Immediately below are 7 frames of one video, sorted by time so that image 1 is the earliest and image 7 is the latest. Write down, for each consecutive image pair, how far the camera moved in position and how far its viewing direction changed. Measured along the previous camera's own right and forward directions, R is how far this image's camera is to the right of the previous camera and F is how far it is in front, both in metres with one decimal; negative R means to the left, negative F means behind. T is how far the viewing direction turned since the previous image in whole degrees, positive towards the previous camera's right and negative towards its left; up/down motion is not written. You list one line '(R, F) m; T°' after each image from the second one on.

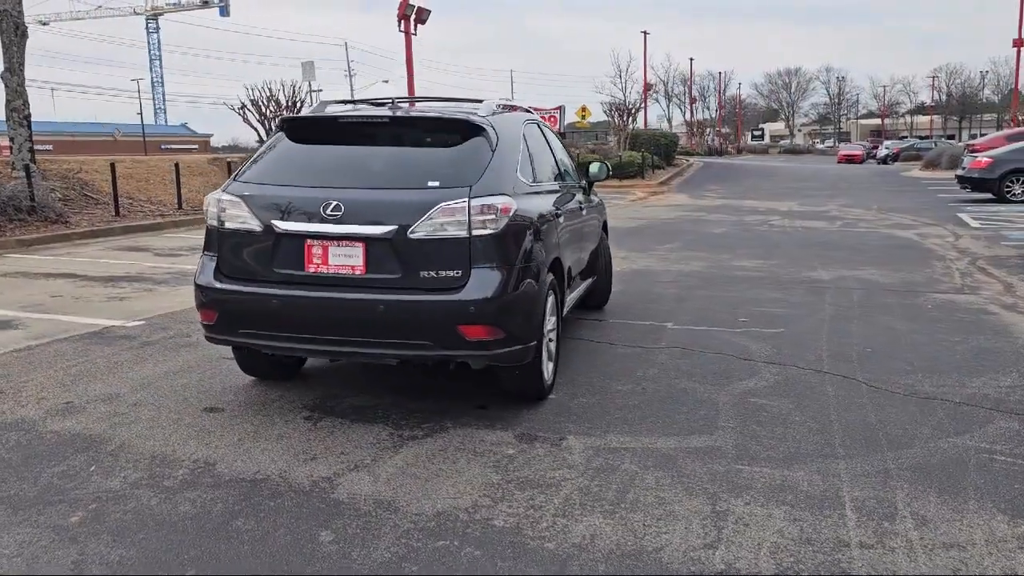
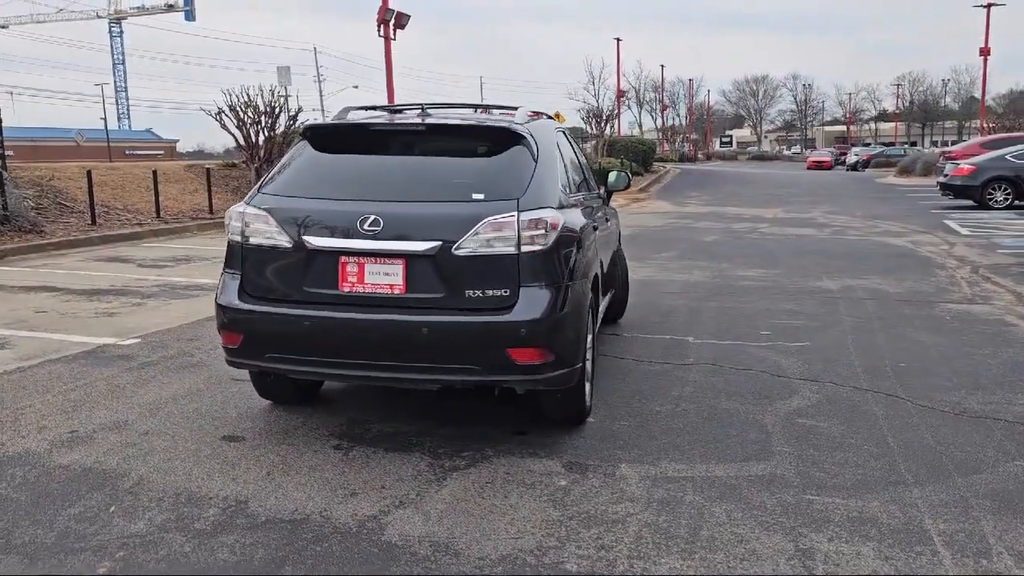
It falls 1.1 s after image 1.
(-0.4, +0.3) m; +2°
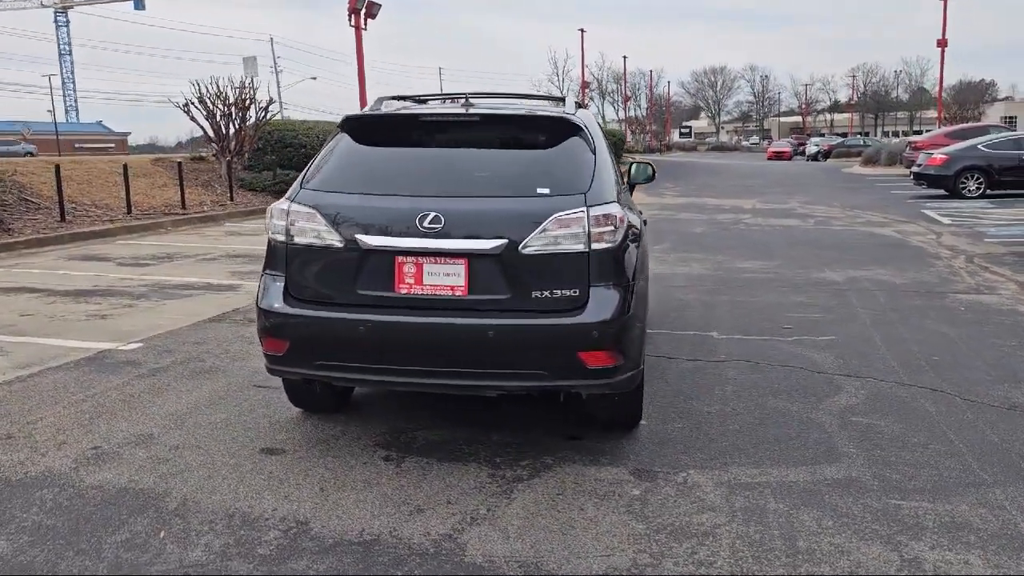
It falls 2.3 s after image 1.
(-0.5, +0.2) m; +3°
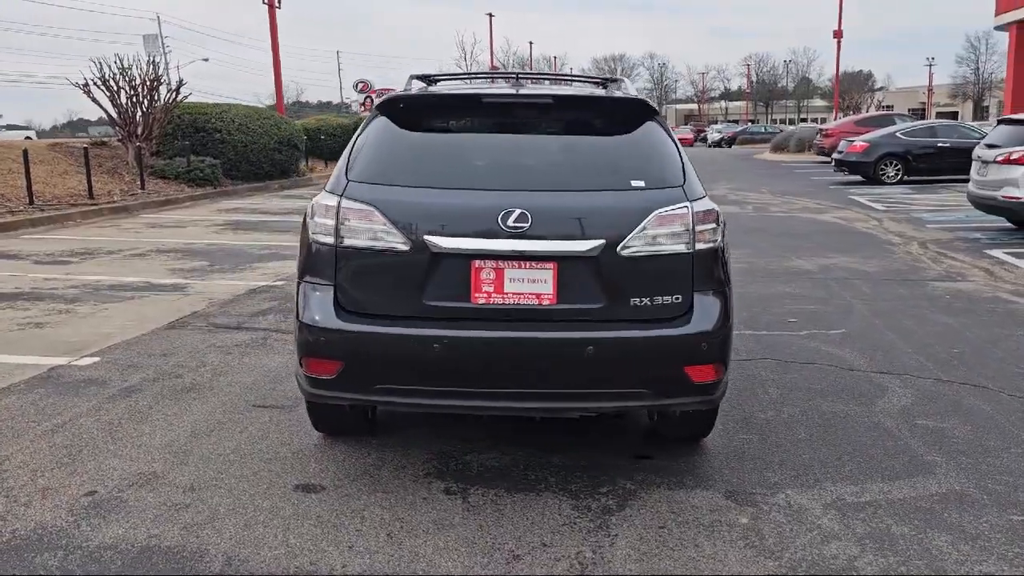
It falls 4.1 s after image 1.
(-0.7, +0.5) m; +7°
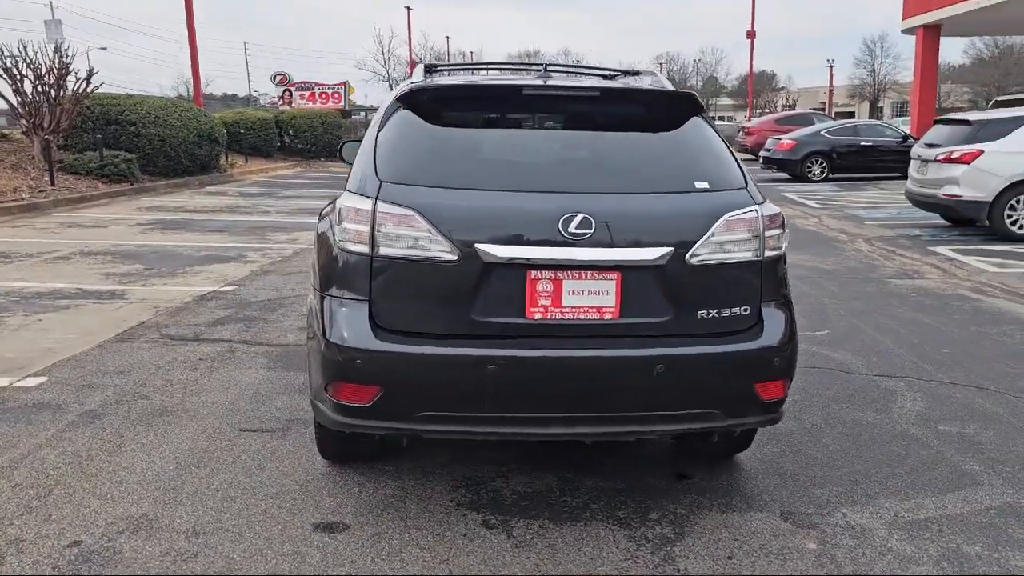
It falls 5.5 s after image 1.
(-0.5, +0.3) m; +6°
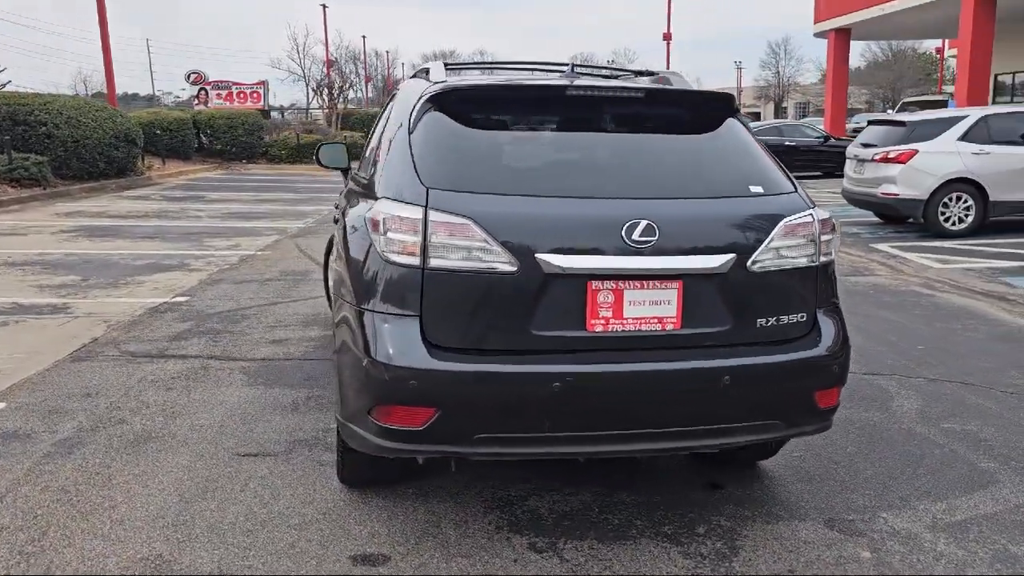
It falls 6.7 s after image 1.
(-0.5, +0.2) m; +6°
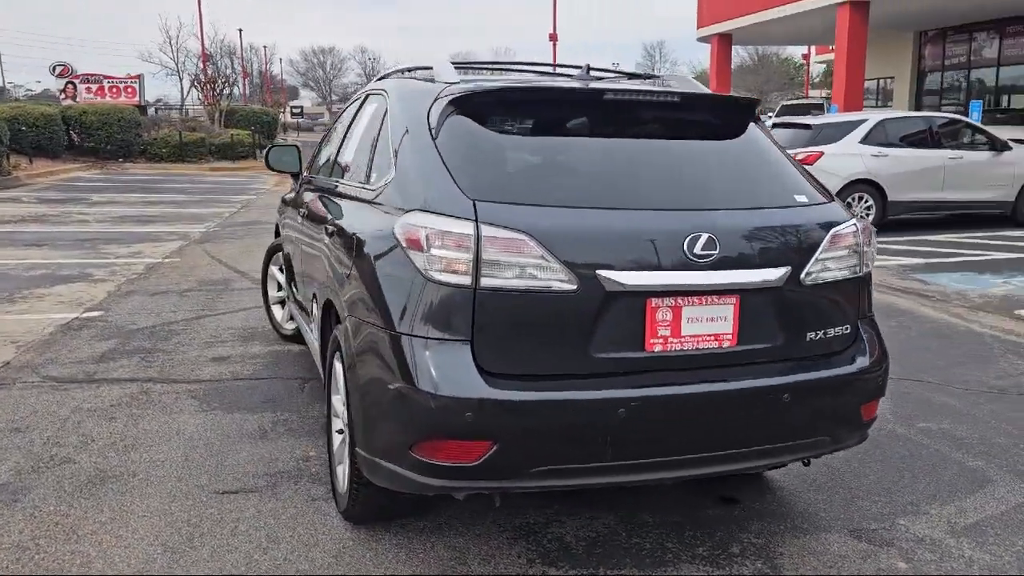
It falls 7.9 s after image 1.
(-0.5, +0.3) m; +8°
